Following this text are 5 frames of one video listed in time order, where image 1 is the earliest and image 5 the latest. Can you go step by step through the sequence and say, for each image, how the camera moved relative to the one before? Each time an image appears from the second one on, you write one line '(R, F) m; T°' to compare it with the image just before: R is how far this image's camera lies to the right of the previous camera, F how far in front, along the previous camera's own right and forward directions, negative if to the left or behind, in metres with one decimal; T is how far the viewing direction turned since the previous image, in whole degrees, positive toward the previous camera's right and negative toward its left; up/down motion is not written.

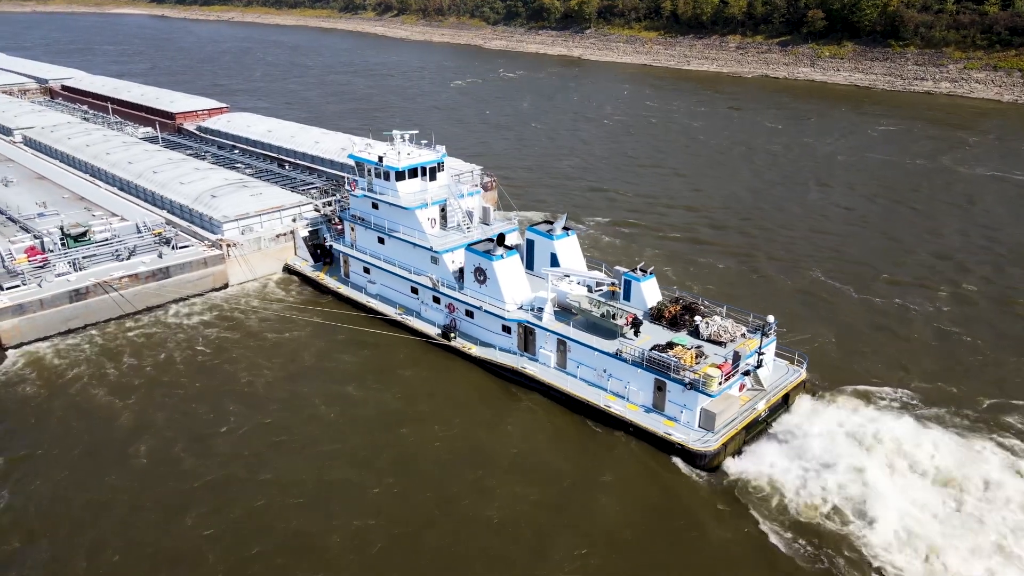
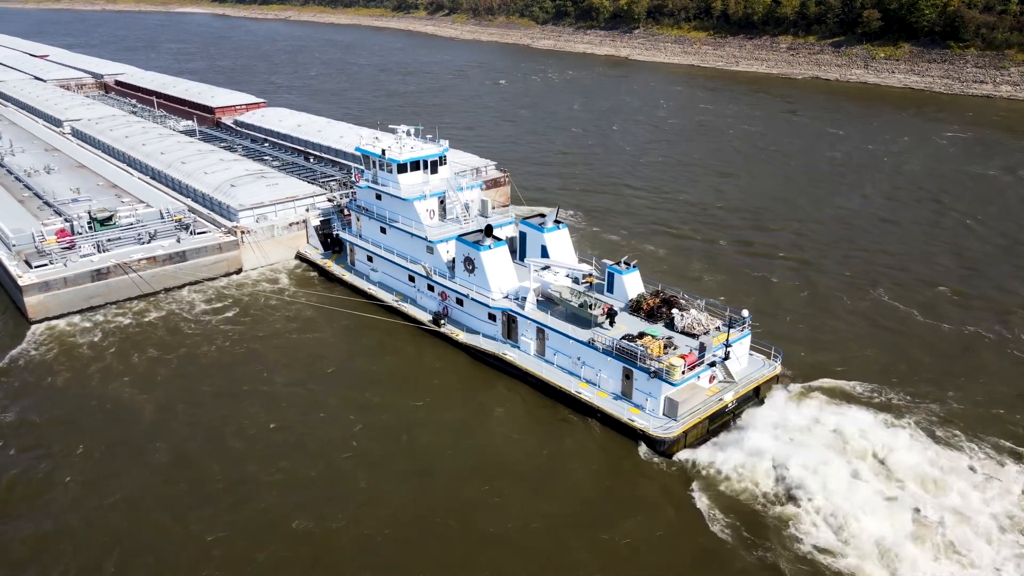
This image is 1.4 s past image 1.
(+1.3, -0.5) m; -4°
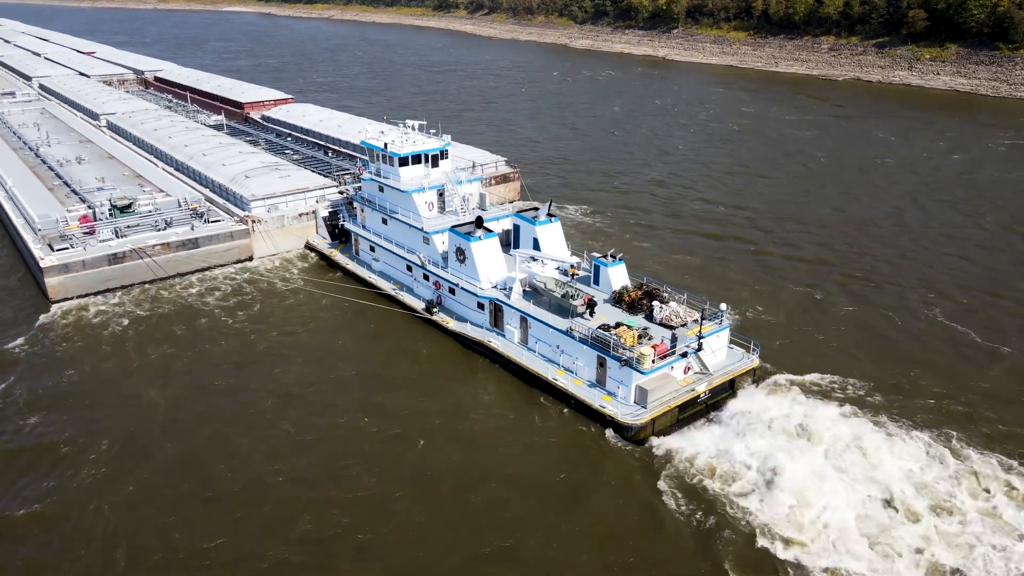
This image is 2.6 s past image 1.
(+1.1, -0.4) m; -3°
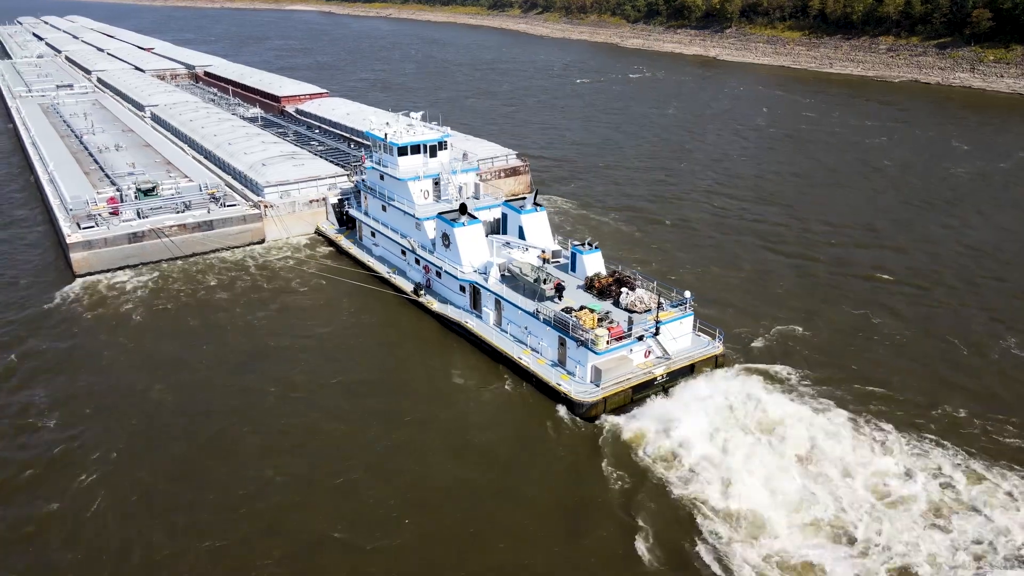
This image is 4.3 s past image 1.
(+1.6, -0.6) m; -4°
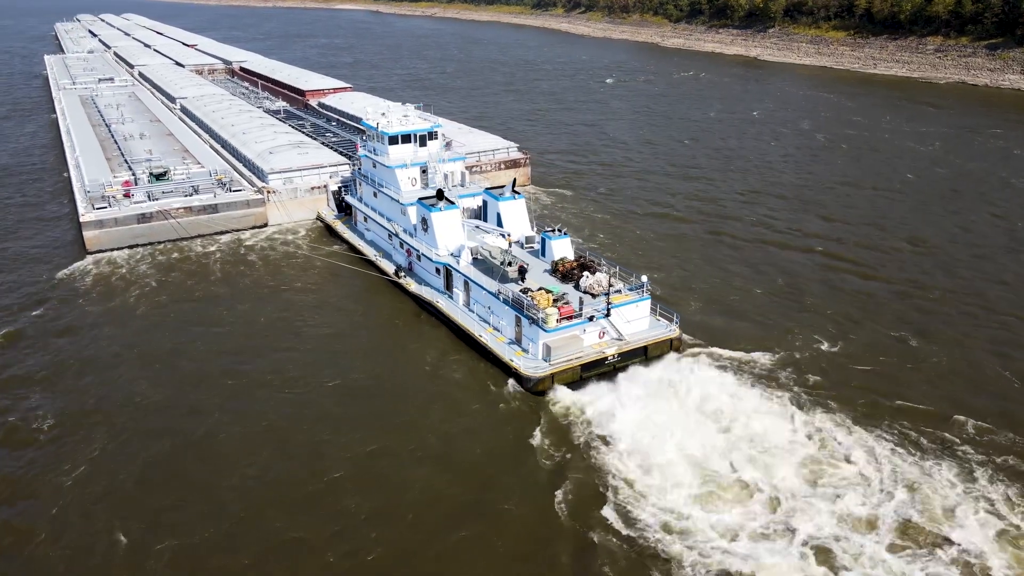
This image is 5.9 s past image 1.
(+1.6, -0.7) m; -3°
